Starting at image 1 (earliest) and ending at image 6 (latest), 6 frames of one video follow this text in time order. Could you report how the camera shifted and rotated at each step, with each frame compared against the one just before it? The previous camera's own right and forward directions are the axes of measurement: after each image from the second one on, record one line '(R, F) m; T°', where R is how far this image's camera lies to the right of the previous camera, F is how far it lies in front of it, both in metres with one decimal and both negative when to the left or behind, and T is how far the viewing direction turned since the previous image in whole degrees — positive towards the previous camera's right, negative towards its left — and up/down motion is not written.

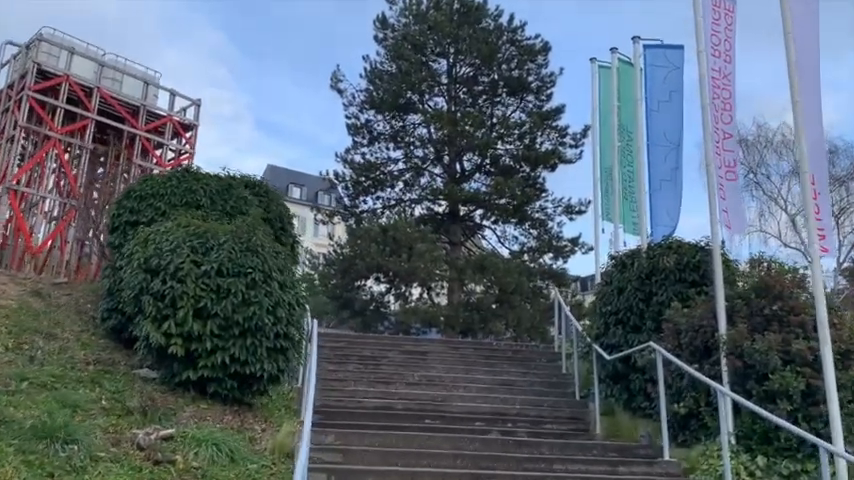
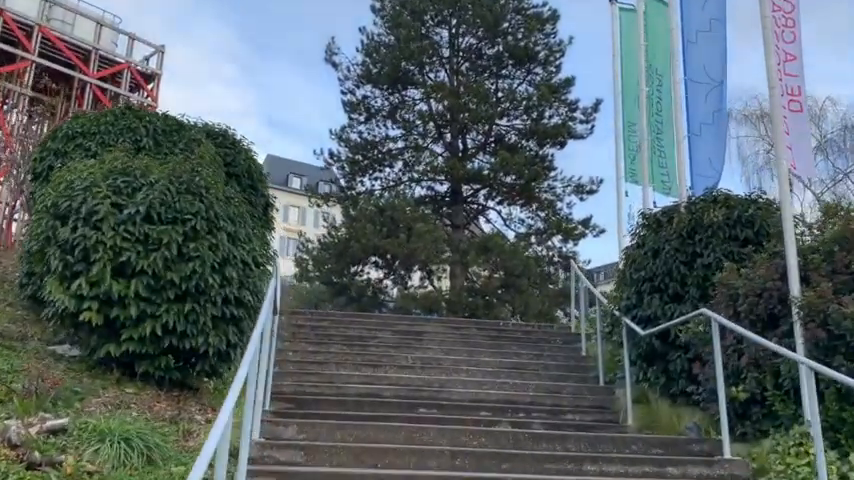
(+0.1, +1.4) m; 0°
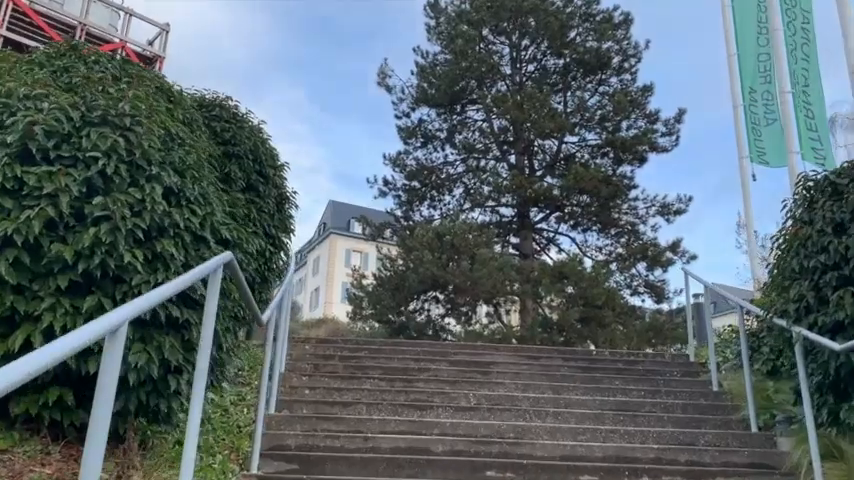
(0.0, +2.1) m; -5°
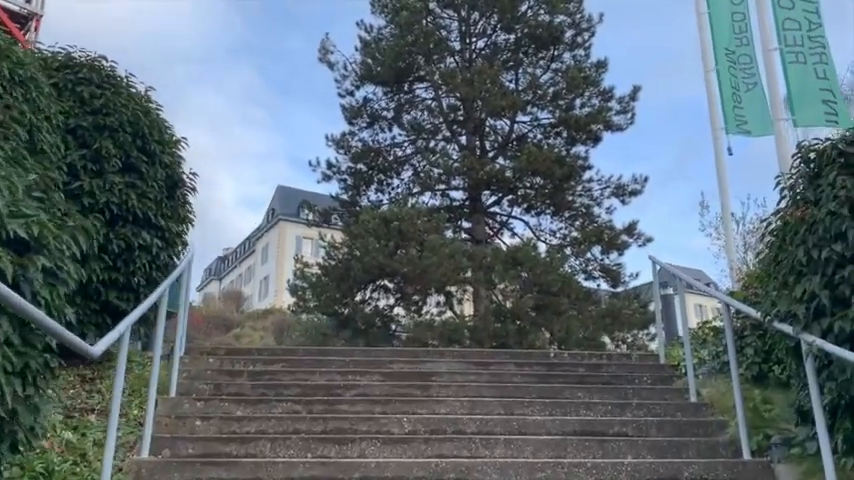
(+0.2, +1.0) m; +4°
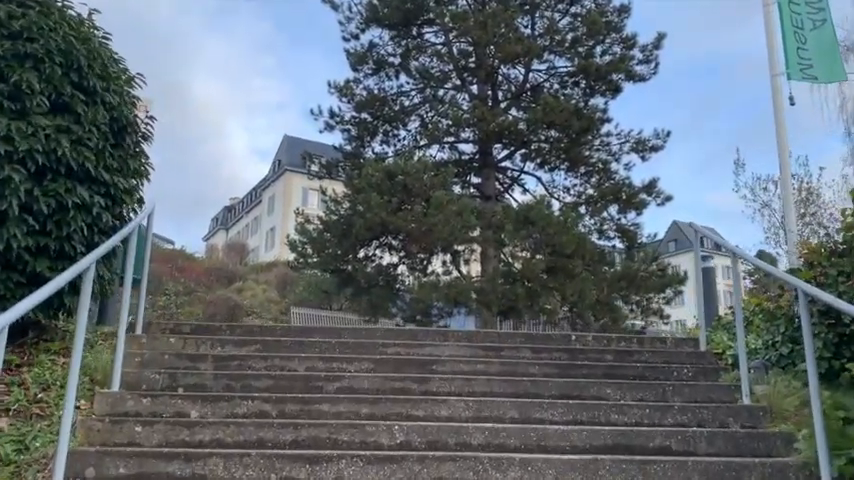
(0.0, +0.9) m; -1°
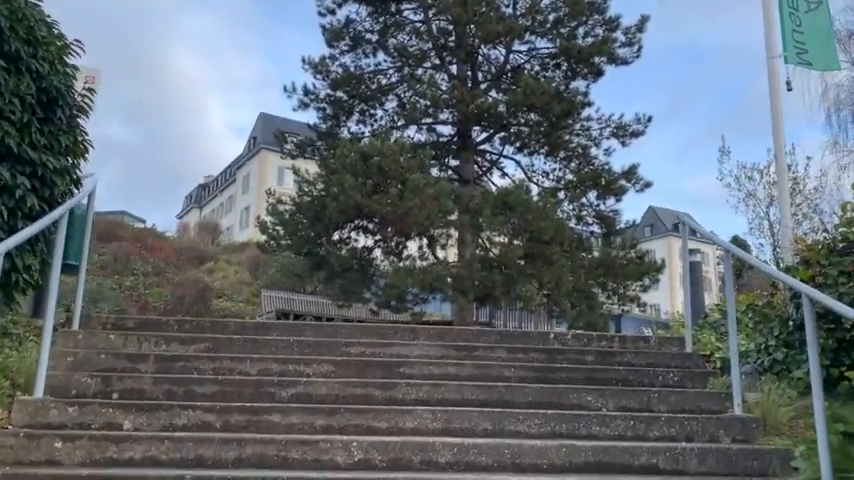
(+0.1, +0.4) m; +2°
